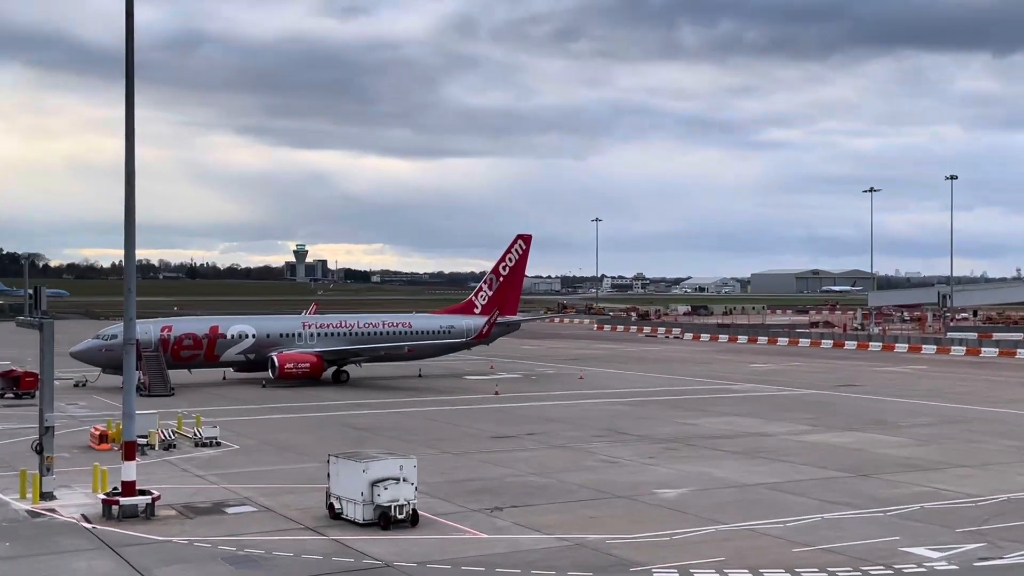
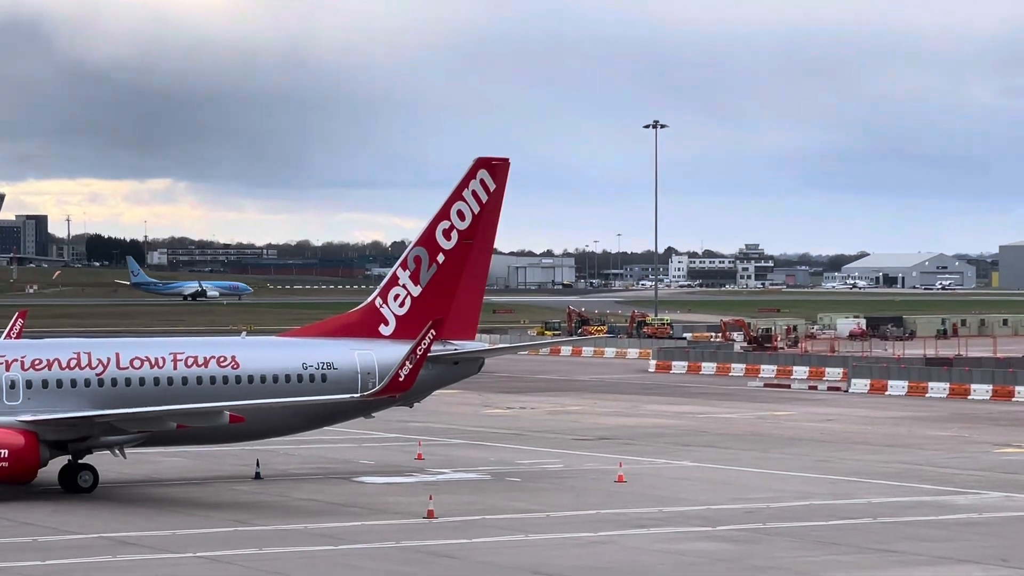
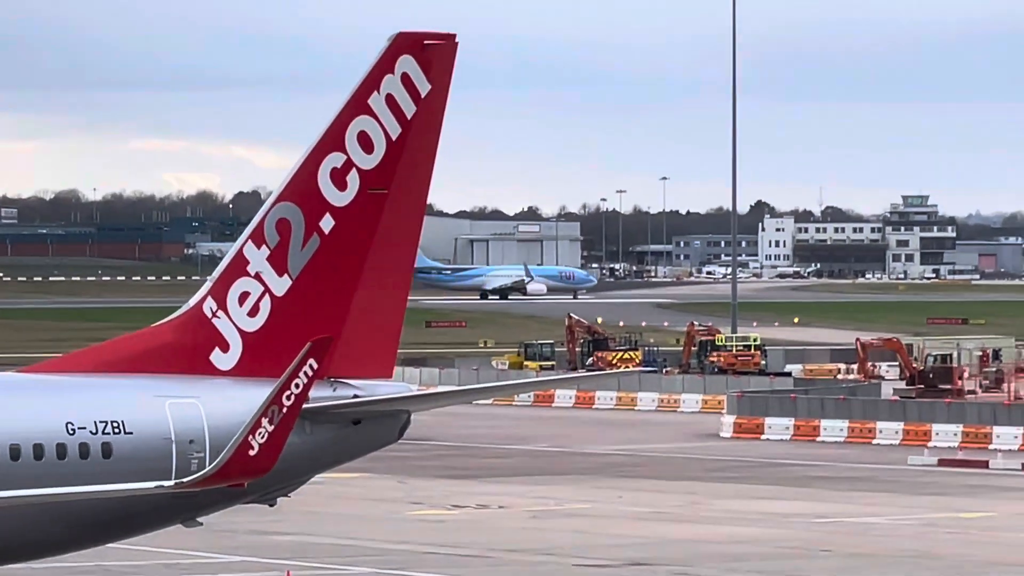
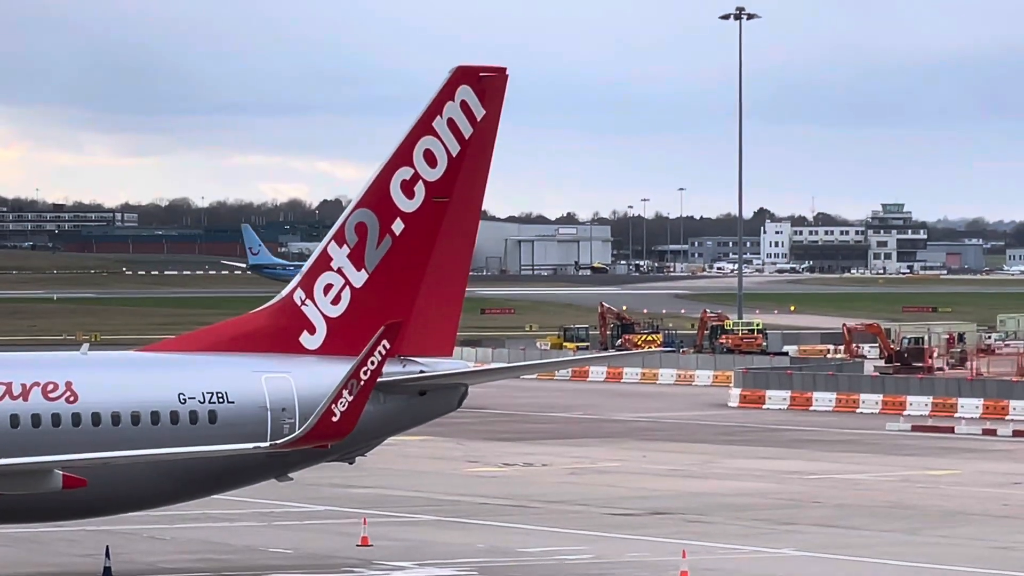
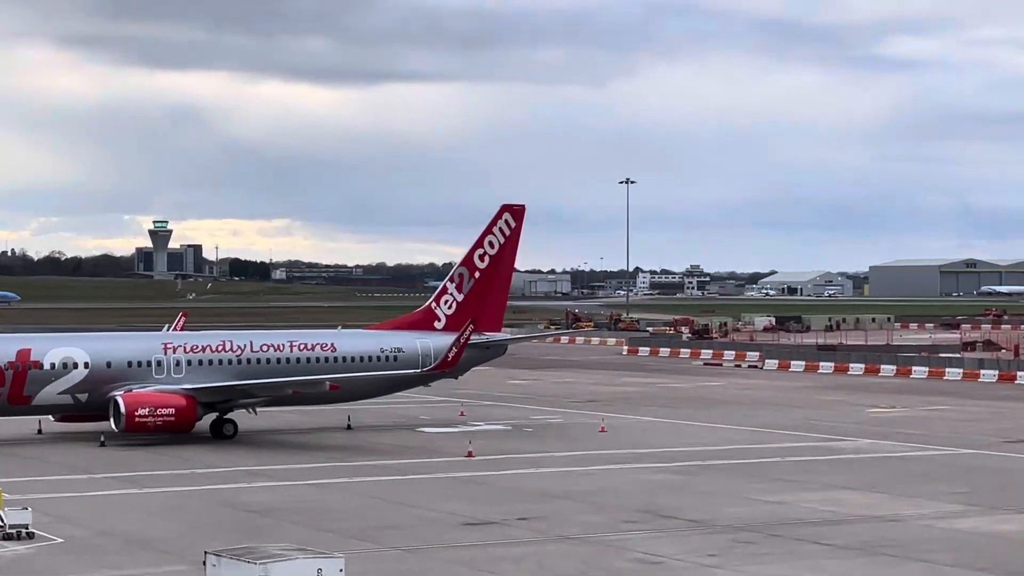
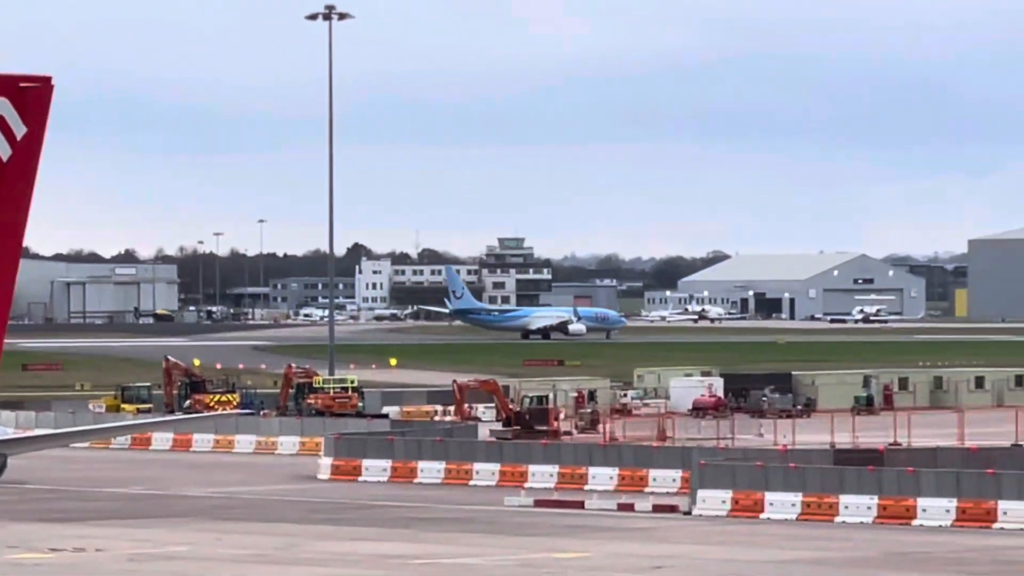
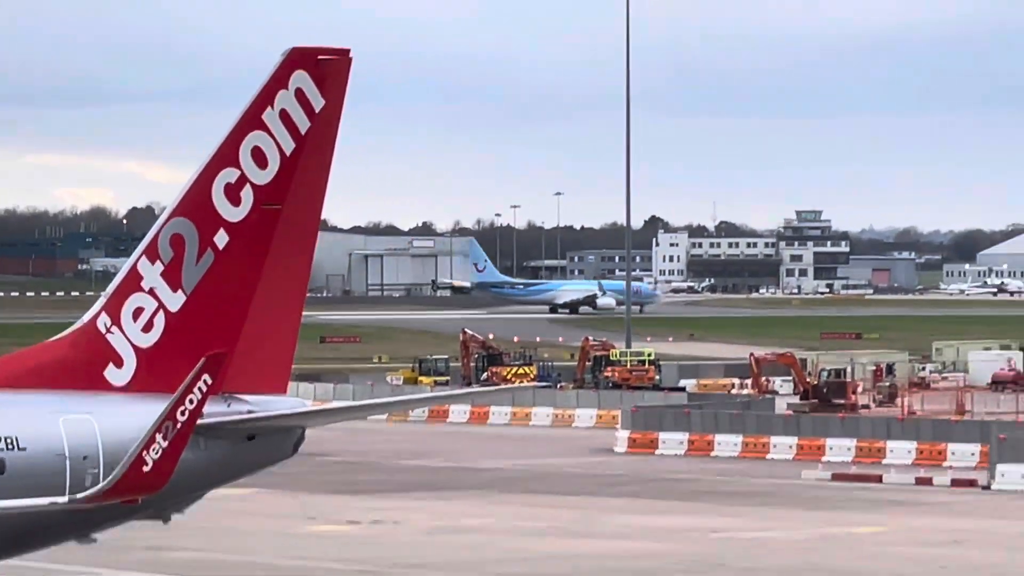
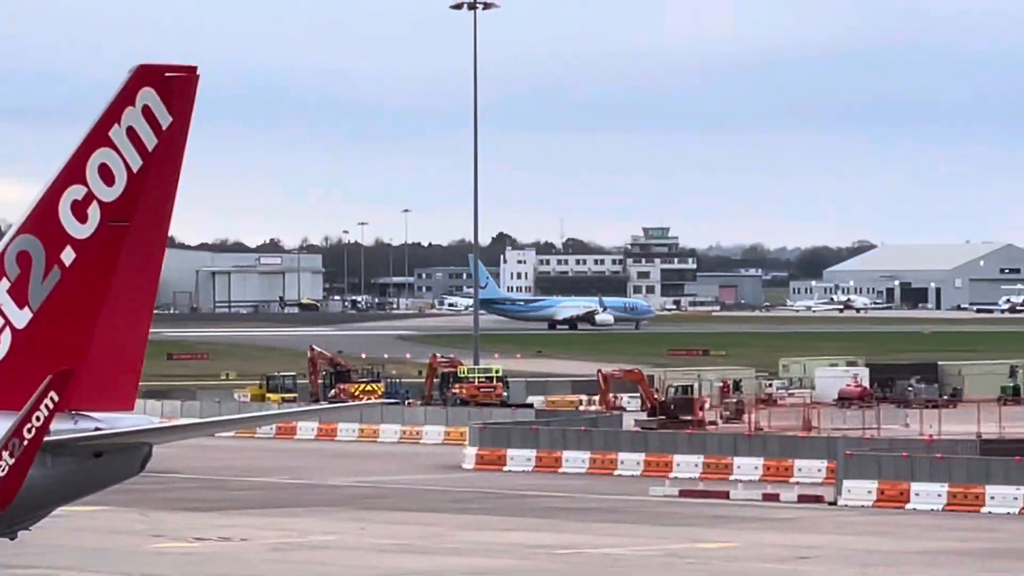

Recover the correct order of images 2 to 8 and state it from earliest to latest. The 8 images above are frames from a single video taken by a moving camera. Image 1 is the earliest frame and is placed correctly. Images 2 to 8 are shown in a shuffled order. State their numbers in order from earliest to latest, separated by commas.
5, 2, 4, 3, 7, 8, 6
